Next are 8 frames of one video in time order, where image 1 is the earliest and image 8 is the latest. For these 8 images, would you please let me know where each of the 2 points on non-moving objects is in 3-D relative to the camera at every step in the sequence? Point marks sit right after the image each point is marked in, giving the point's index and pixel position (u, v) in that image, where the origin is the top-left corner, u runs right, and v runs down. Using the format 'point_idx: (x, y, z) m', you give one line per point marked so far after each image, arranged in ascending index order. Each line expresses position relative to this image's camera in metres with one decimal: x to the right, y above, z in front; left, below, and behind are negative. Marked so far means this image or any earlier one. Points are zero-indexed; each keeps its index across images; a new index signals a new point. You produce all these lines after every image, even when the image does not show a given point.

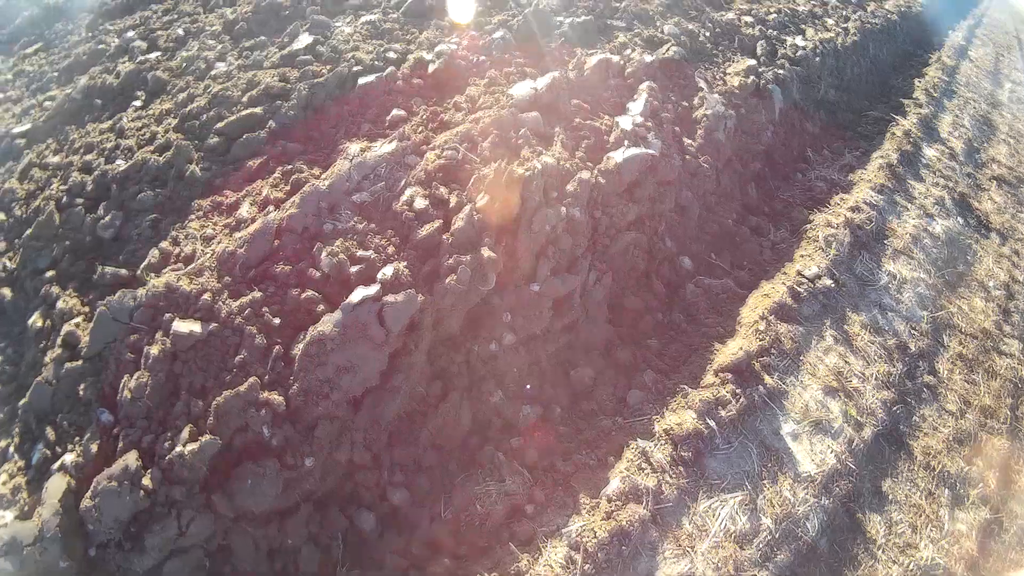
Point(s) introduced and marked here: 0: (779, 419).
0: (+2.0, -0.9, +4.6) m
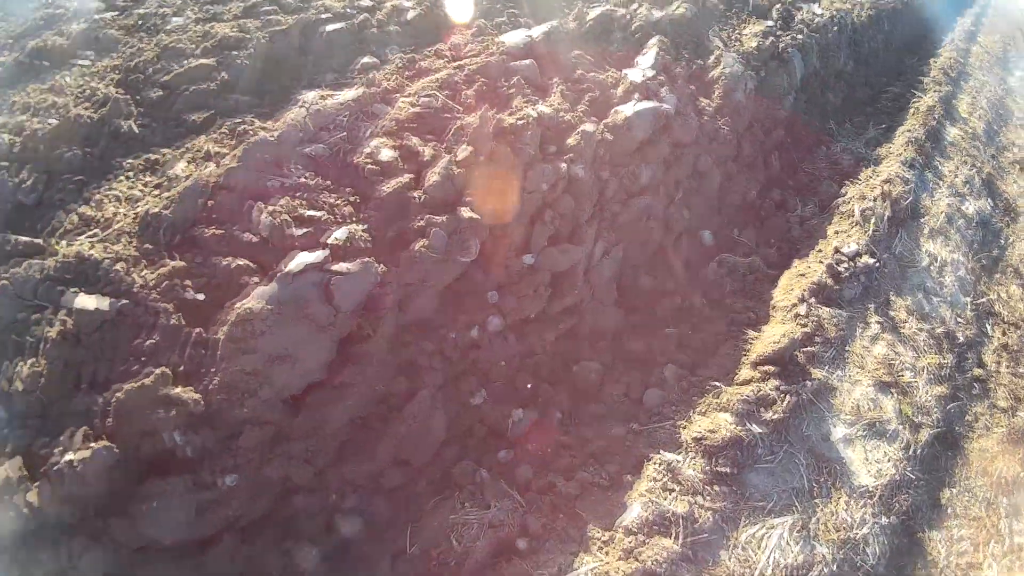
0: (+1.9, -0.8, +3.7) m
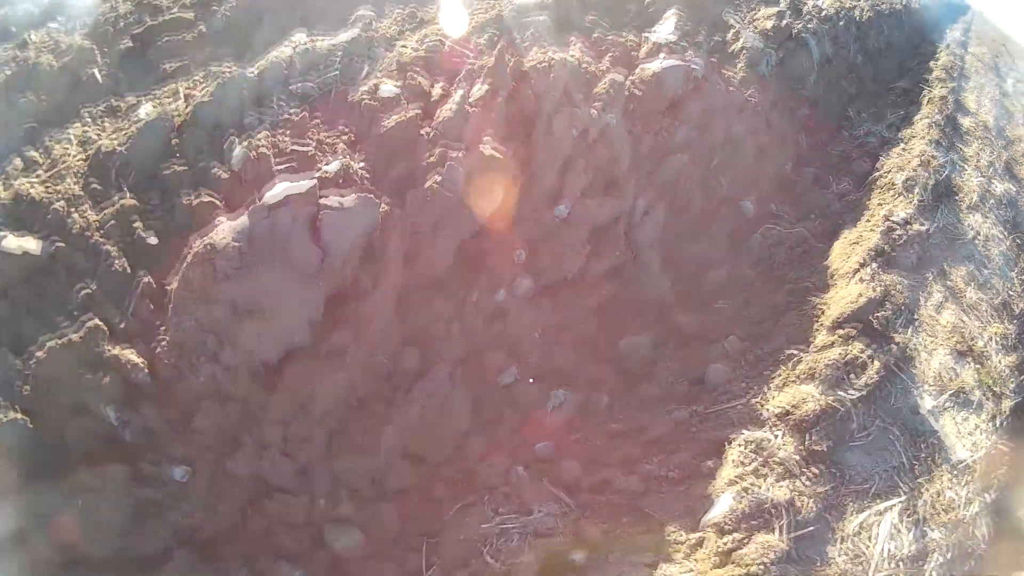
0: (+2.1, -0.5, +3.1) m
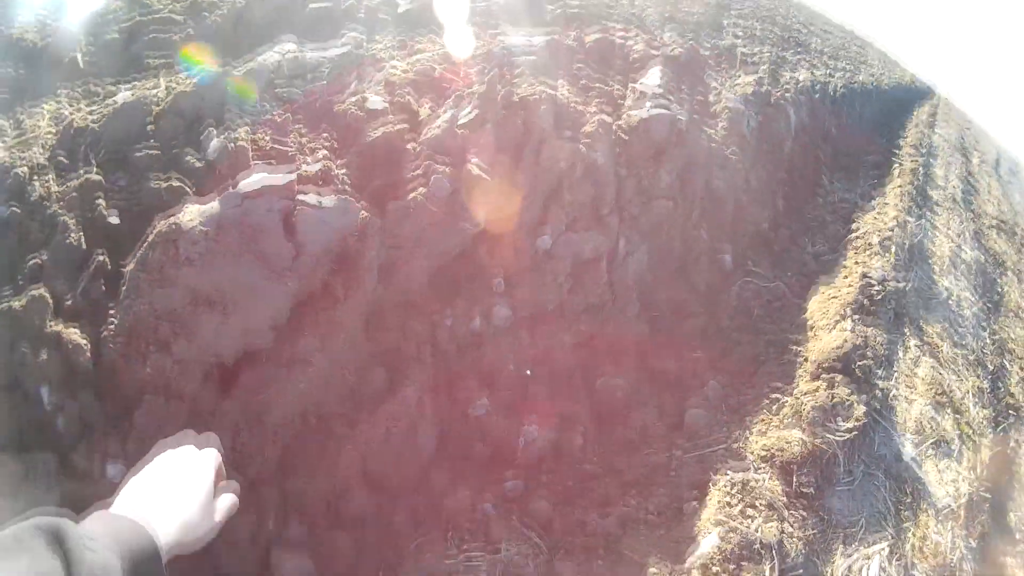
0: (+1.9, -0.8, +3.0) m
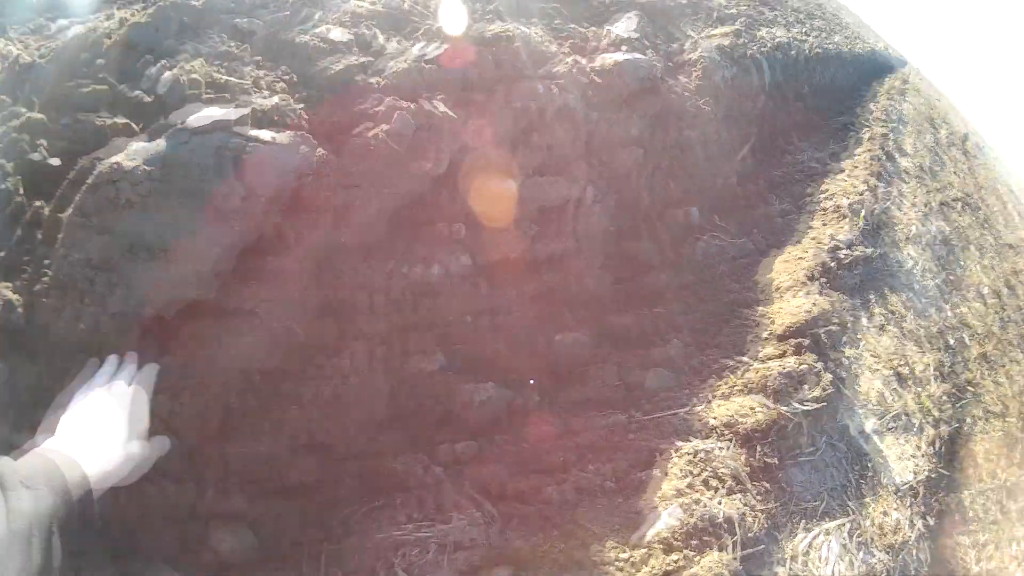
0: (+1.7, -0.6, +3.0) m
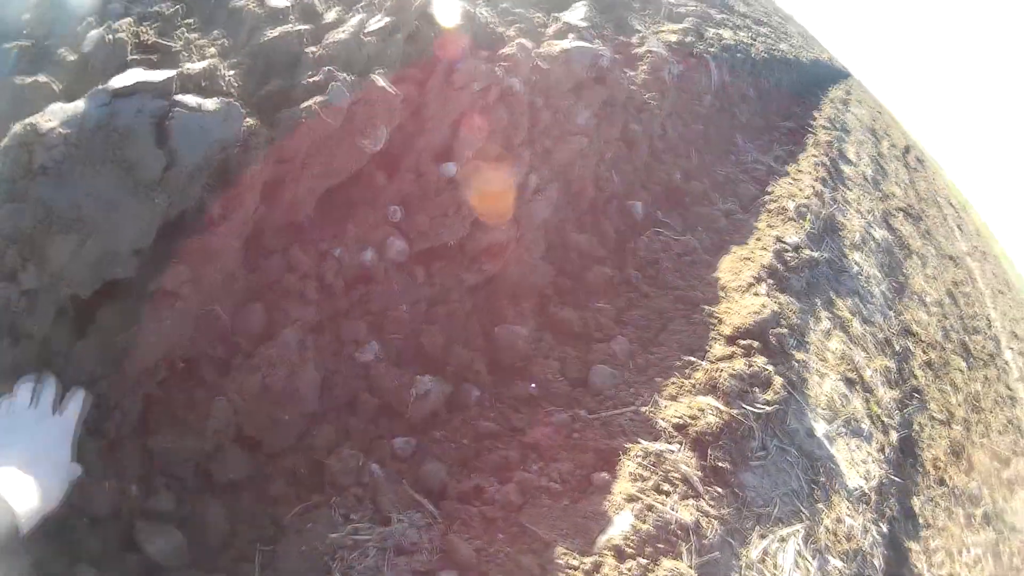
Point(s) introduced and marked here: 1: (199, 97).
0: (+1.4, -0.6, +3.0) m
1: (-1.2, +0.7, +2.3) m
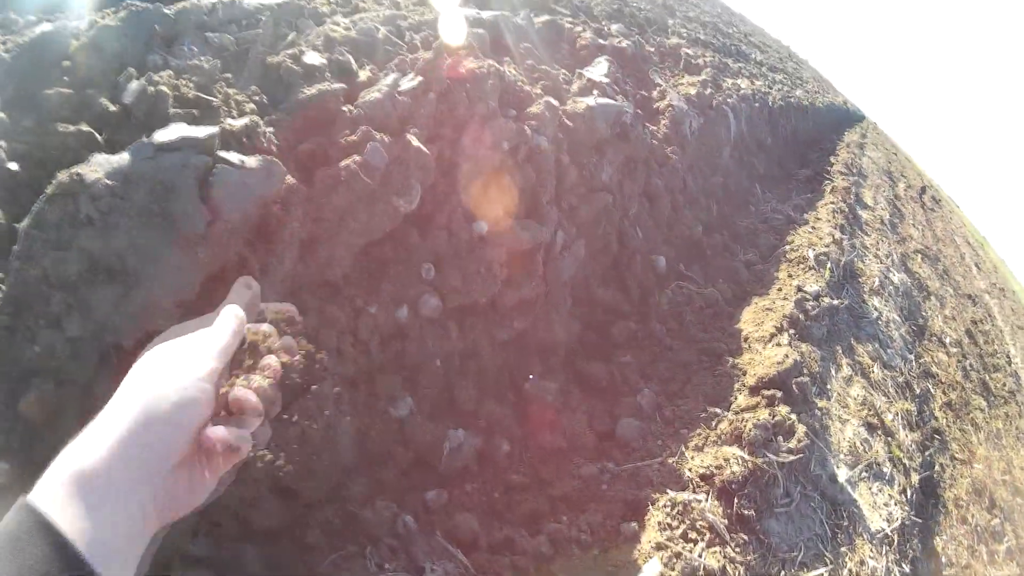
0: (+1.6, -0.9, +3.0) m
1: (-1.1, +0.5, +2.5) m
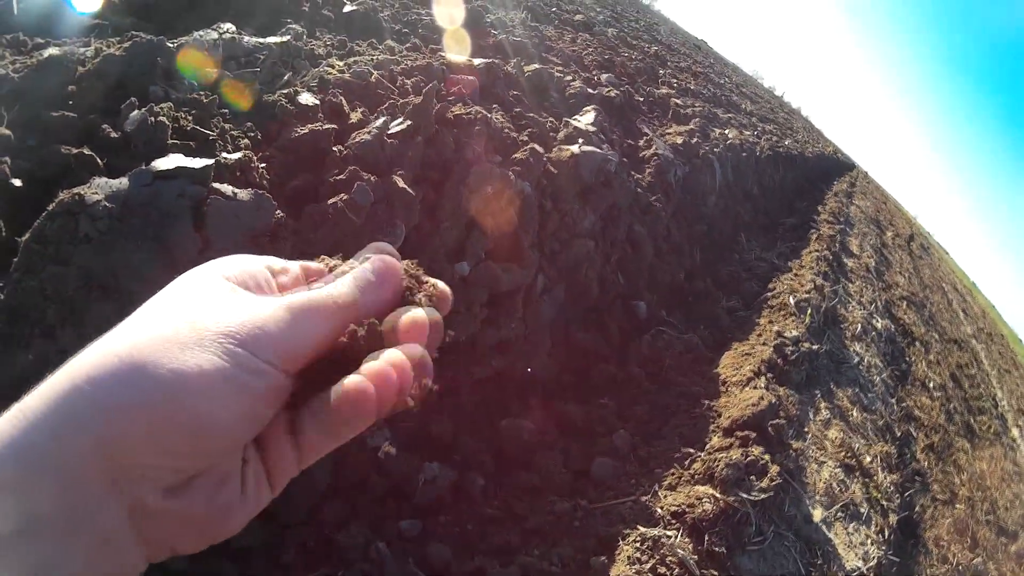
0: (+1.5, -1.1, +3.1) m
1: (-1.2, +0.4, +2.6) m
